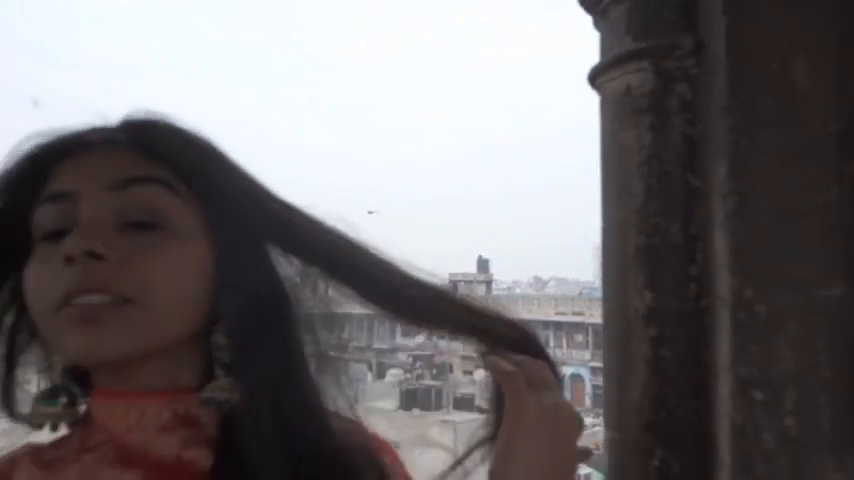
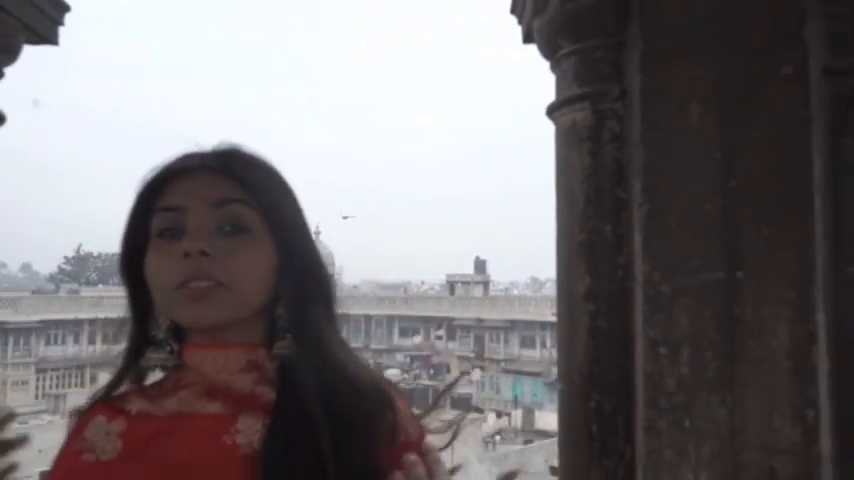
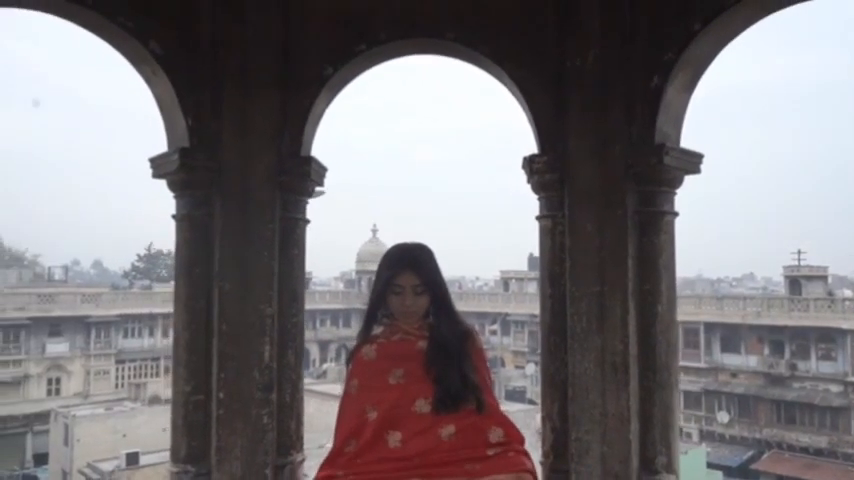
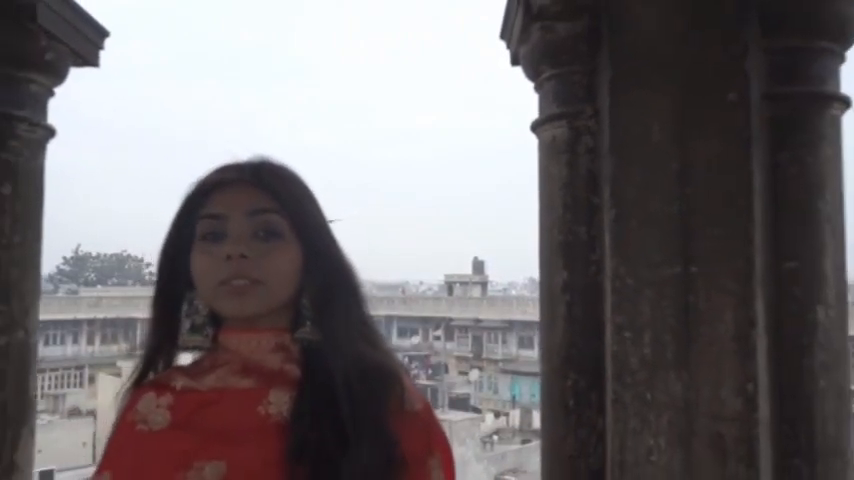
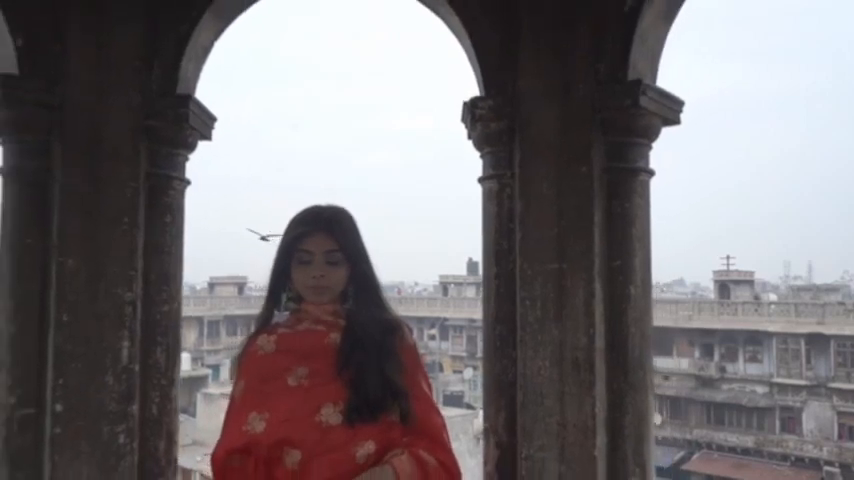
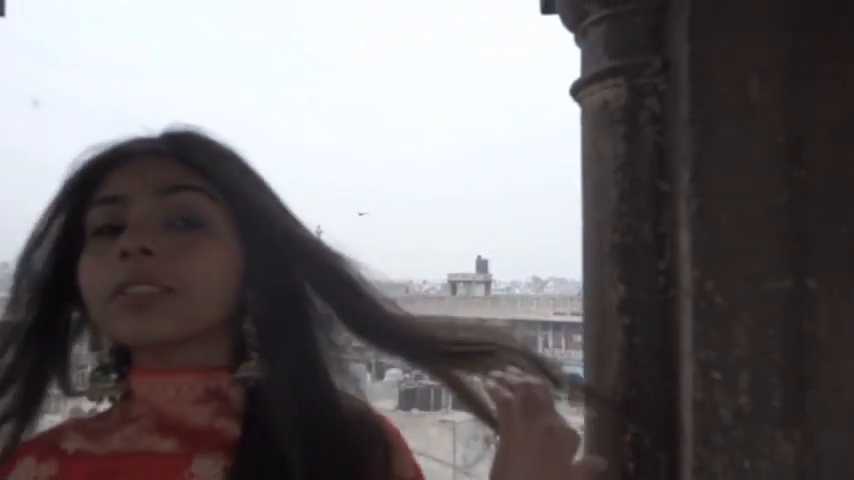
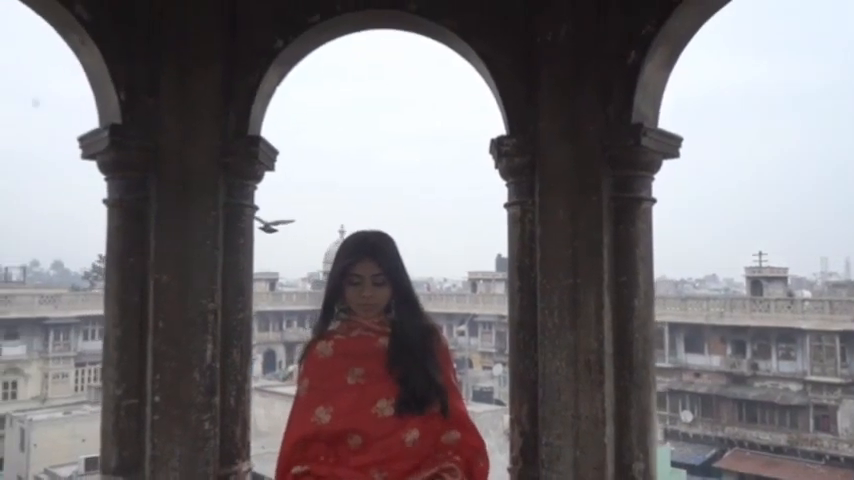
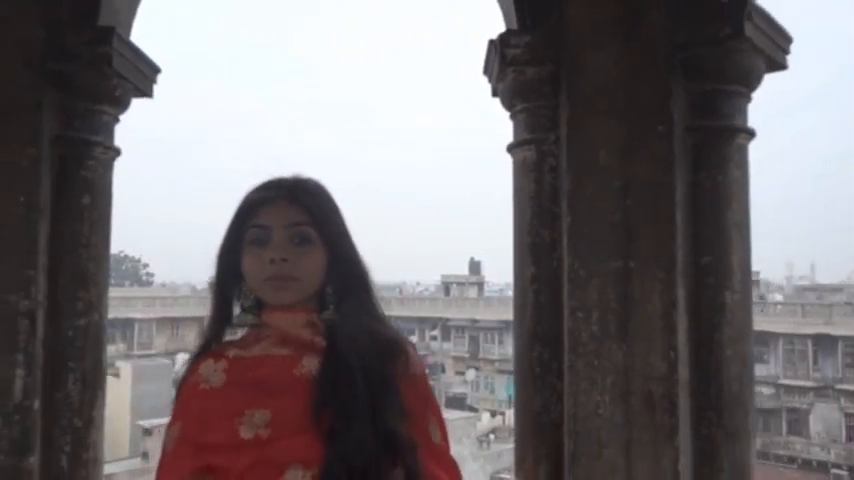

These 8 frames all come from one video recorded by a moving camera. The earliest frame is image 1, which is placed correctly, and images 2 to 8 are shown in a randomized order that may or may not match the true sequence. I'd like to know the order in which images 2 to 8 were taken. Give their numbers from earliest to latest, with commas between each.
6, 2, 4, 8, 5, 7, 3
